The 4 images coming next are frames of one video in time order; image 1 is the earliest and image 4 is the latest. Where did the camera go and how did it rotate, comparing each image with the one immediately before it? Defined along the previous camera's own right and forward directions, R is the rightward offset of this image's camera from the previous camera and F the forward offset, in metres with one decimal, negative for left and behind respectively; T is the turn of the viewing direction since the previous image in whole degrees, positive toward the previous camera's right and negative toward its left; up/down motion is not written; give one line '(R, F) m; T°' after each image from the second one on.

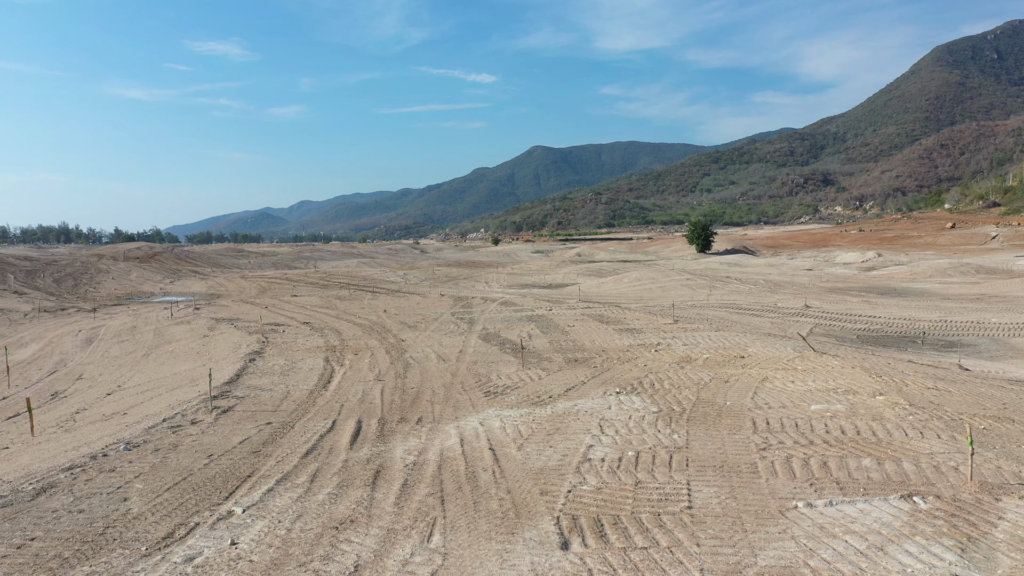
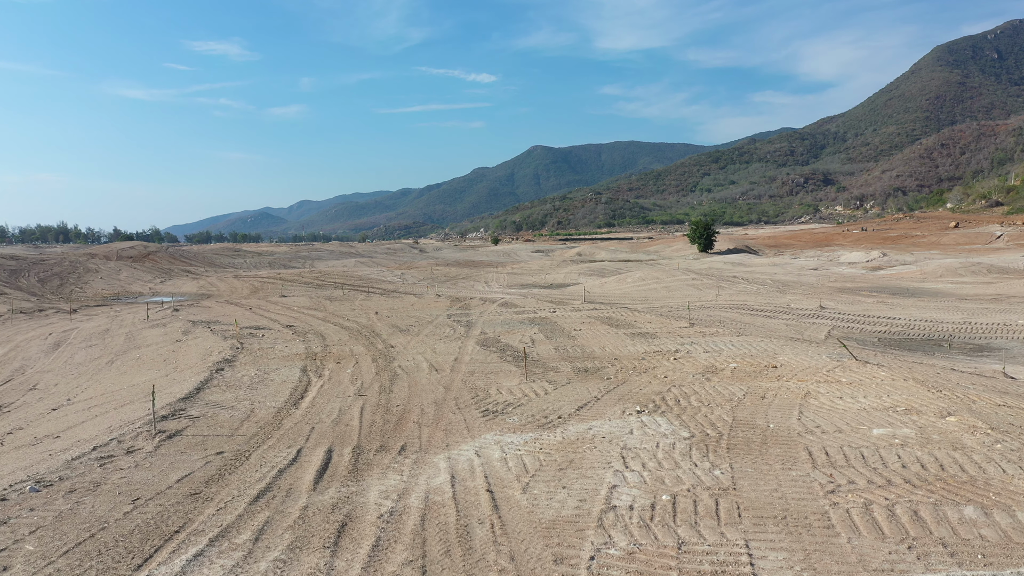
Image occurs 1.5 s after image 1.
(0.0, +1.6) m; 0°
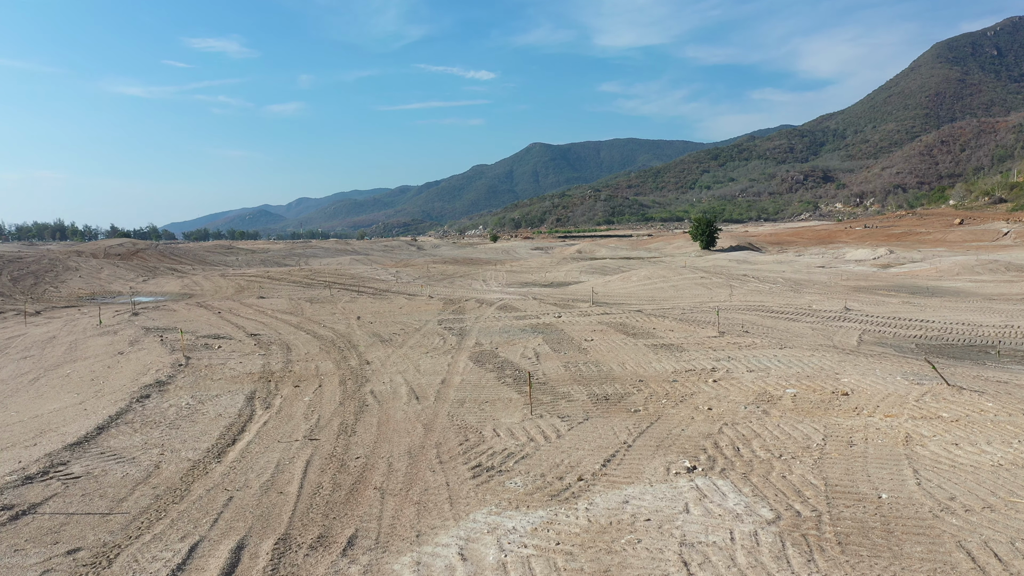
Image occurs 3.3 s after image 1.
(0.0, +2.6) m; 0°
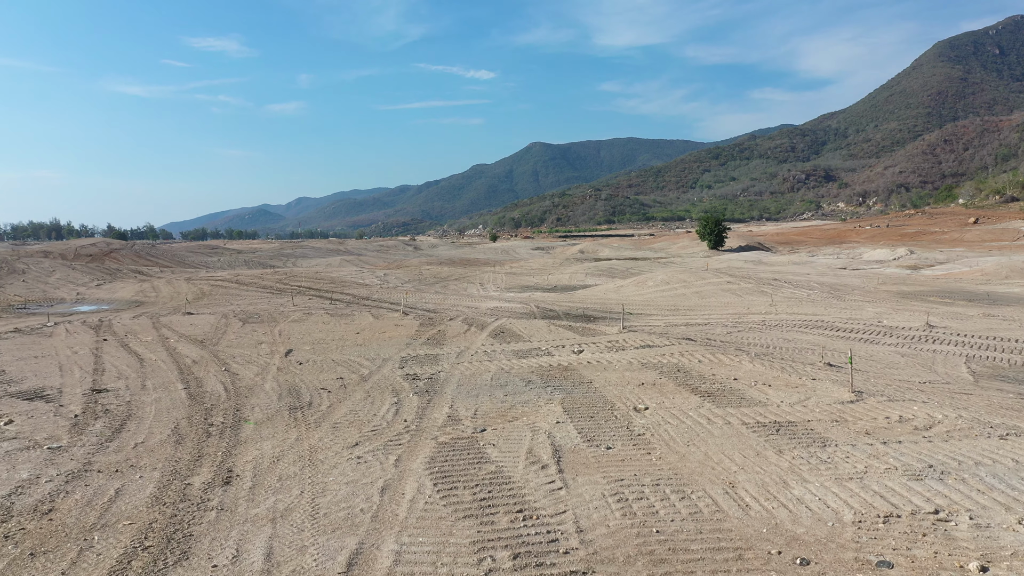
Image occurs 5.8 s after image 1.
(0.0, +6.2) m; 0°
